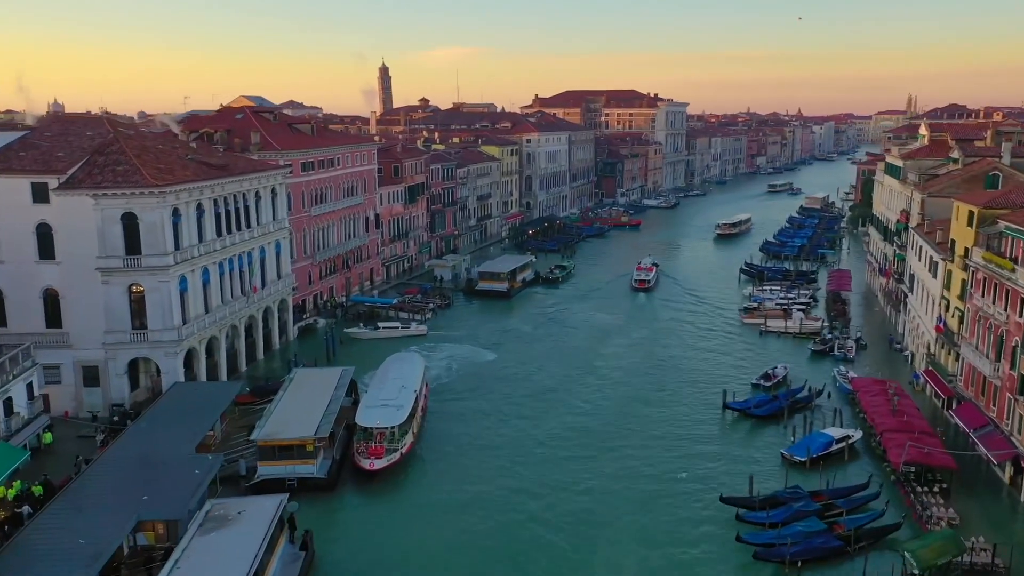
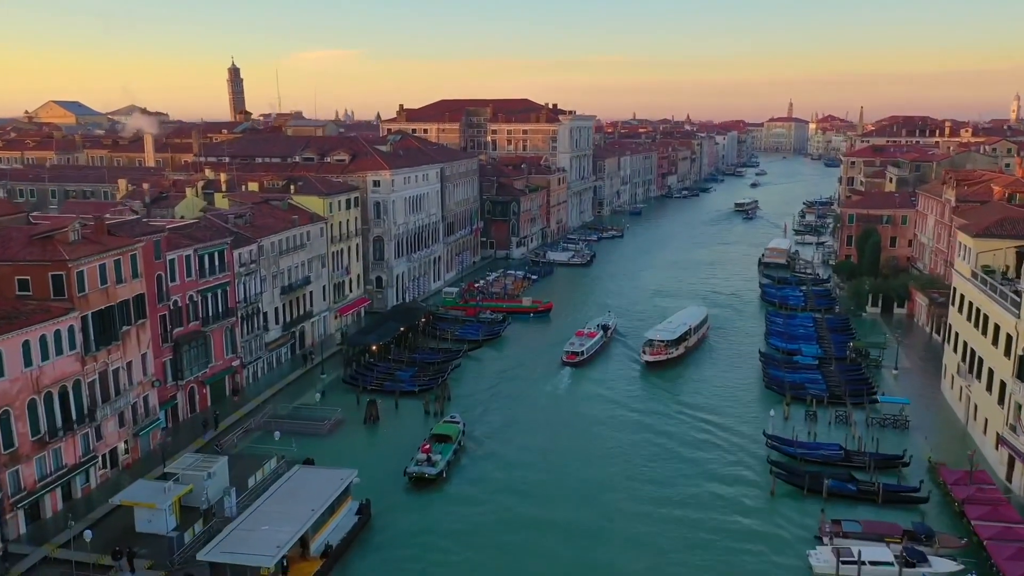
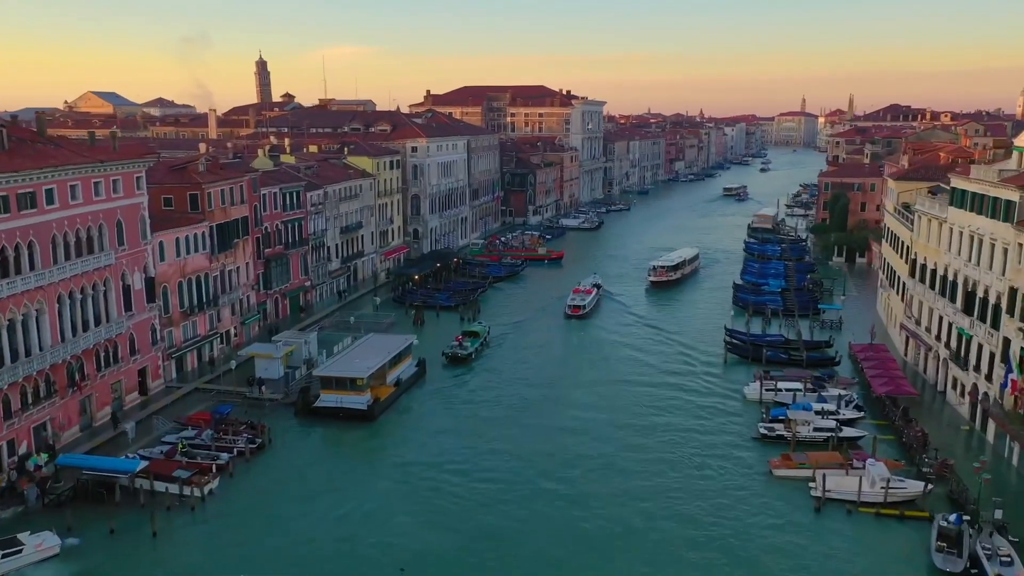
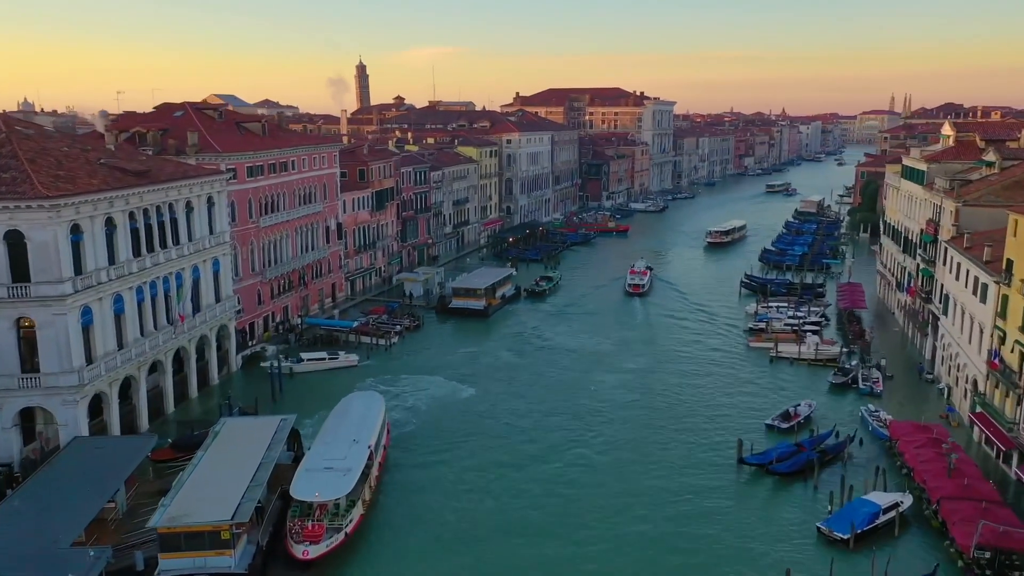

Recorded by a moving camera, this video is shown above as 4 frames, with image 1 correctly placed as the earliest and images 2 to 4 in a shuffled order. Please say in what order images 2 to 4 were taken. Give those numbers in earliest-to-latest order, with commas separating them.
4, 3, 2
